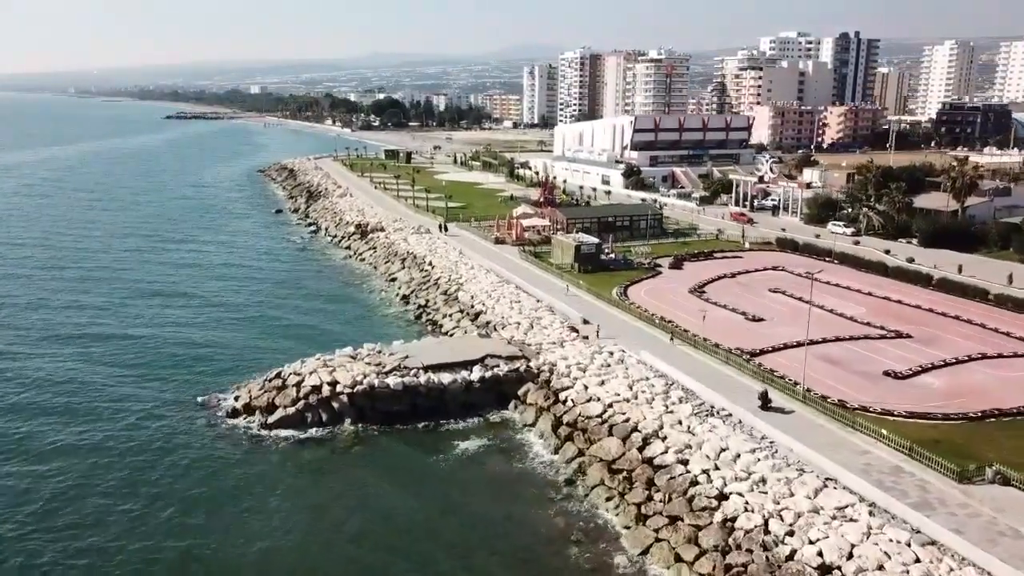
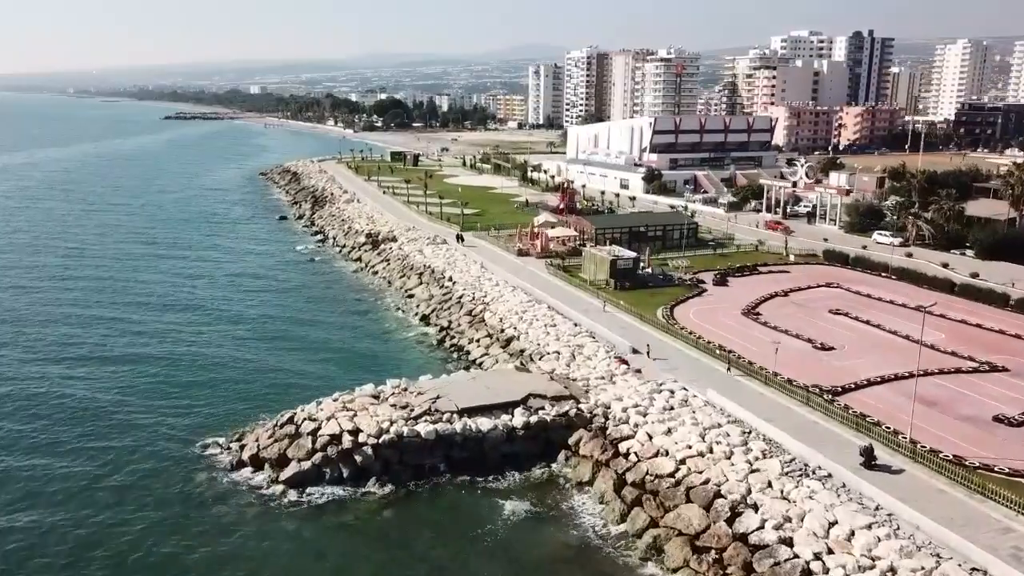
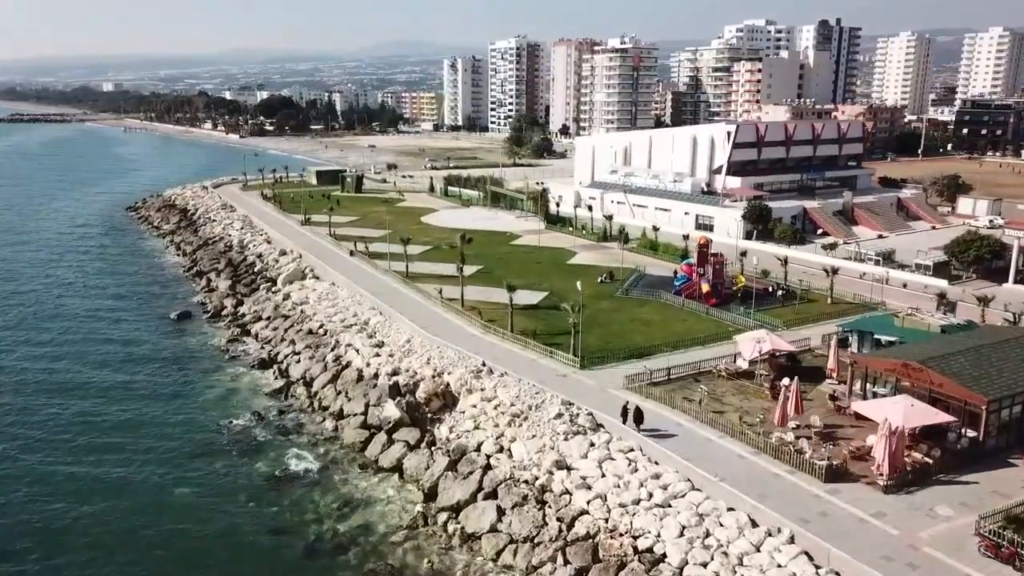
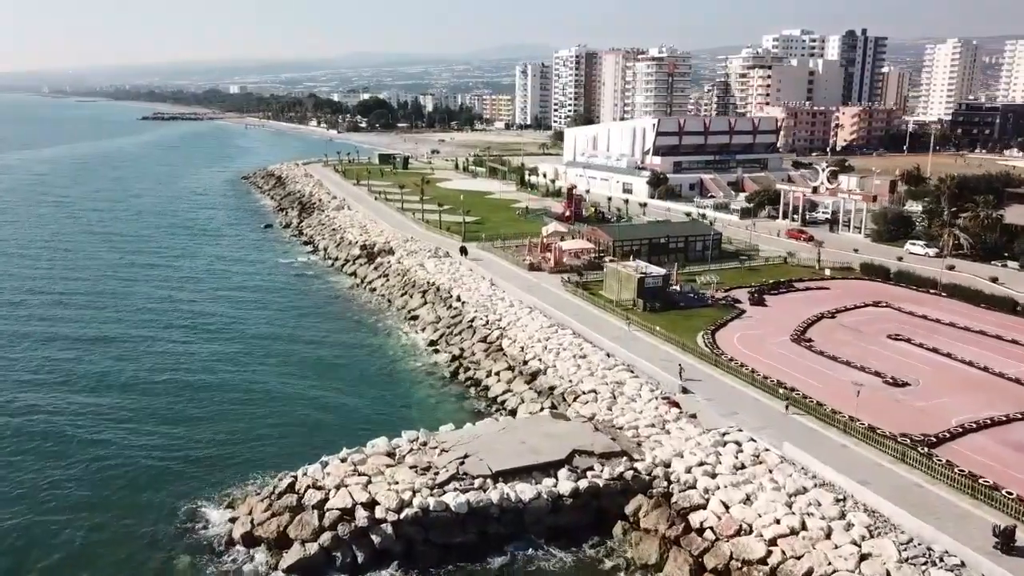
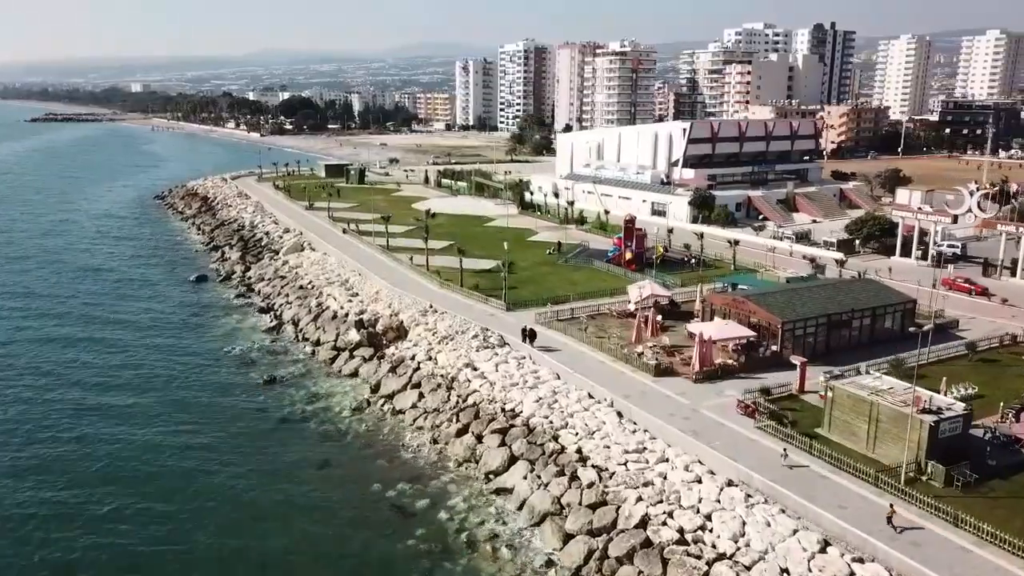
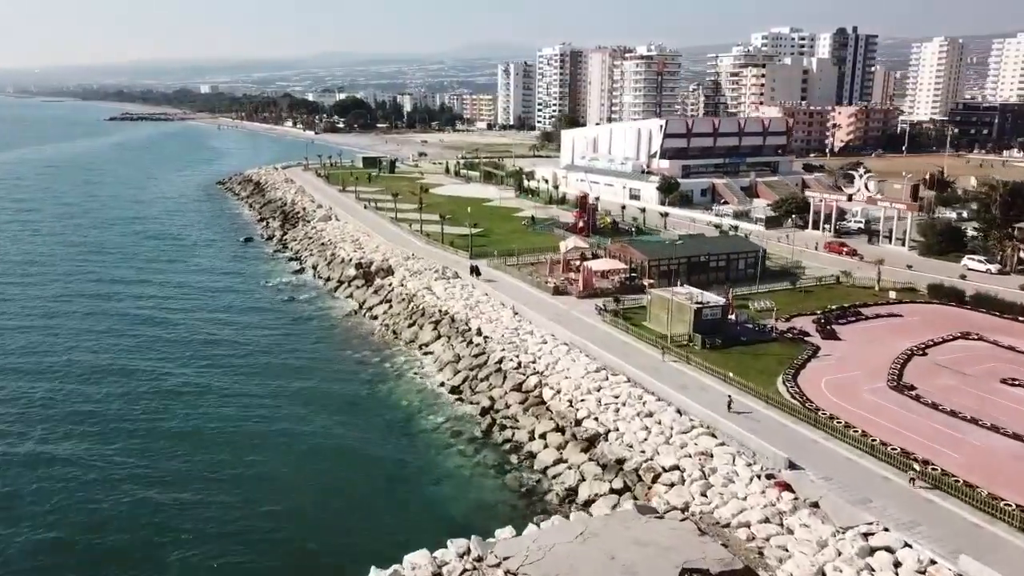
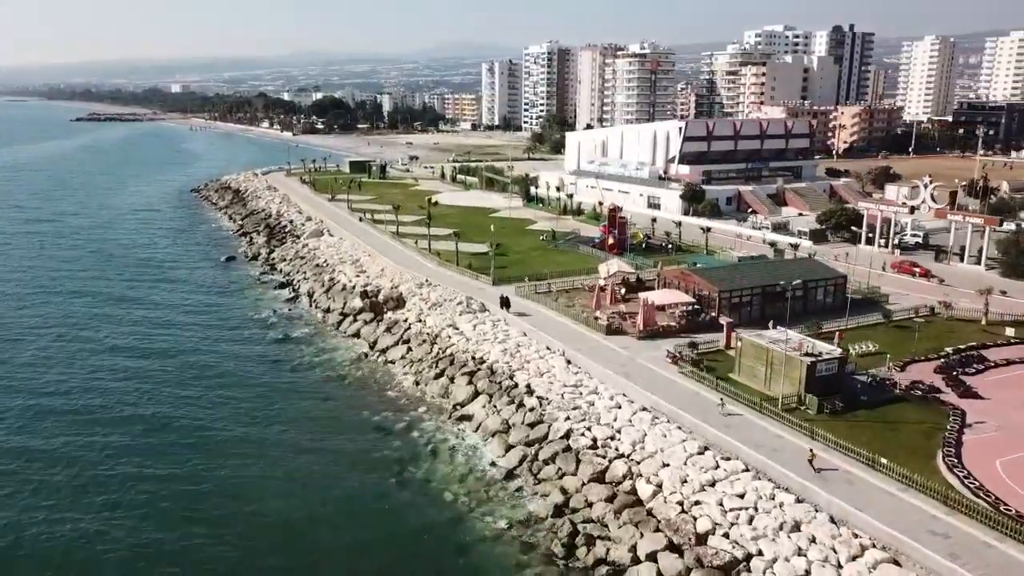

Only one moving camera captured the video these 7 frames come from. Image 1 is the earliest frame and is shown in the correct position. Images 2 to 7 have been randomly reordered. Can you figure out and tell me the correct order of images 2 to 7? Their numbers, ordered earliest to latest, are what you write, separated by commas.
2, 4, 6, 7, 5, 3
